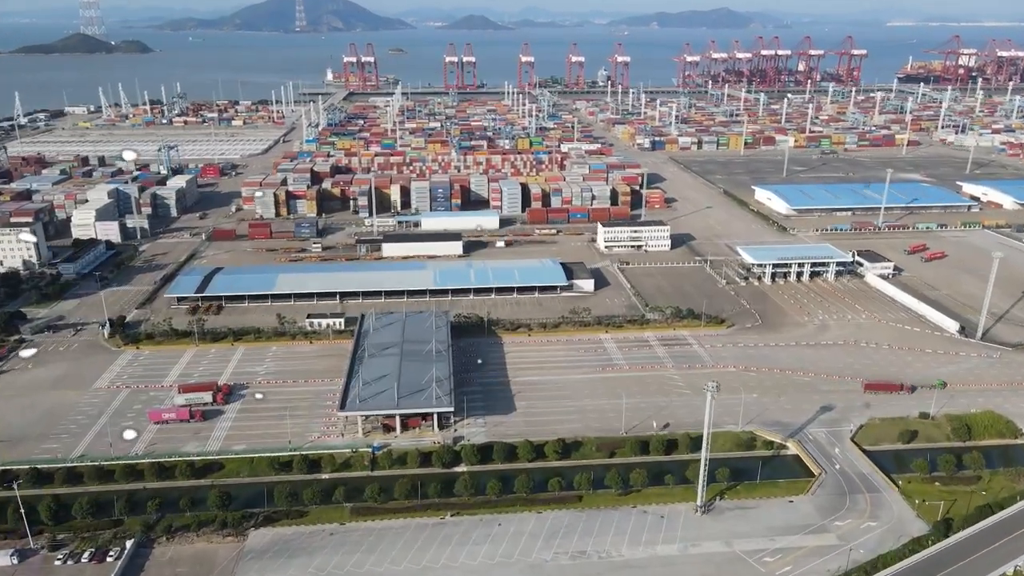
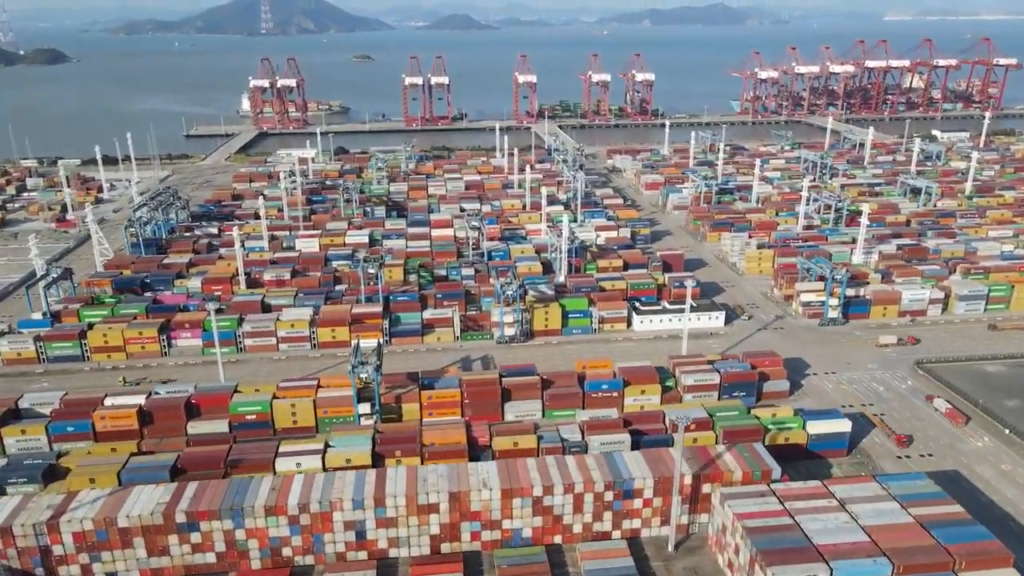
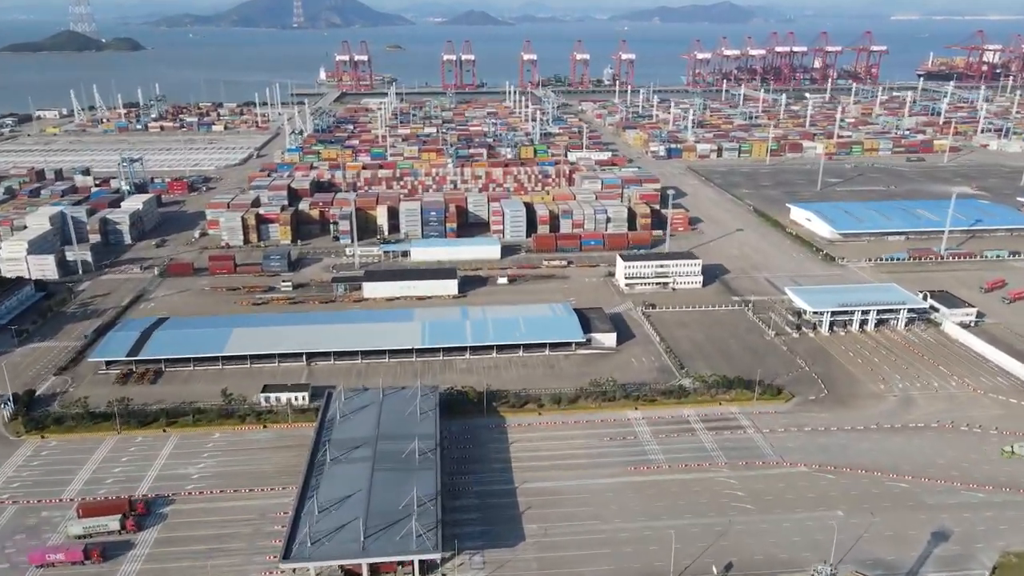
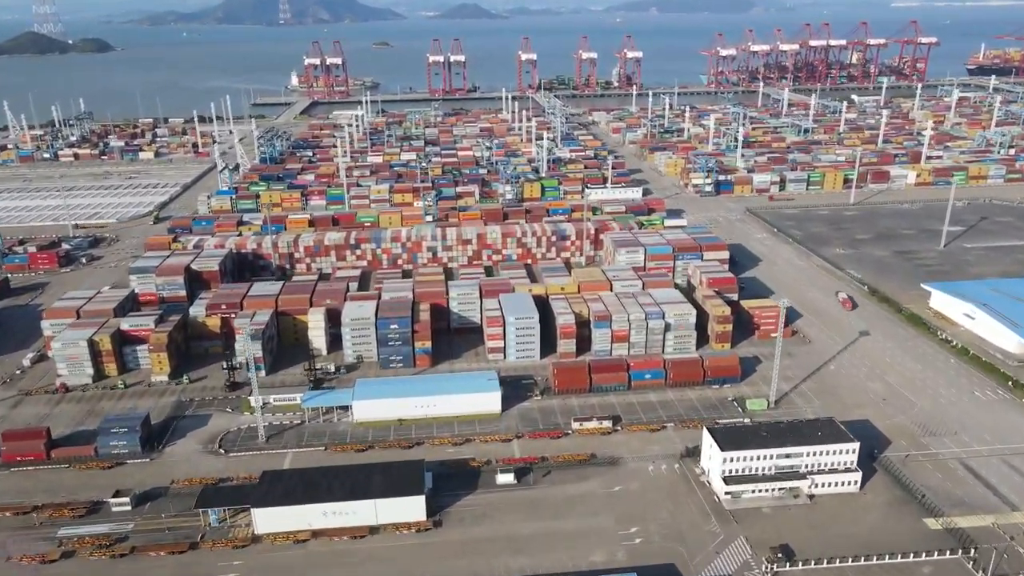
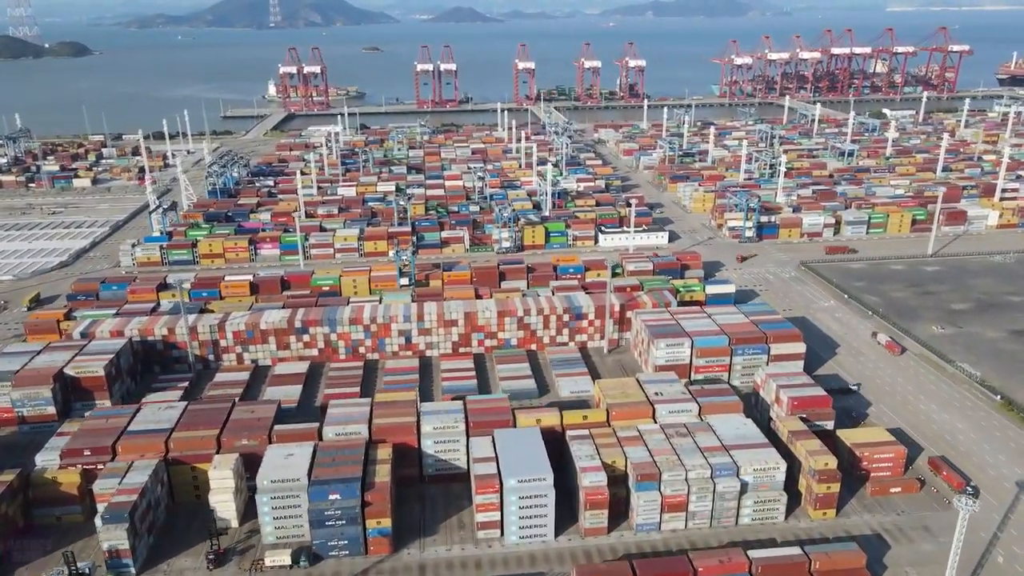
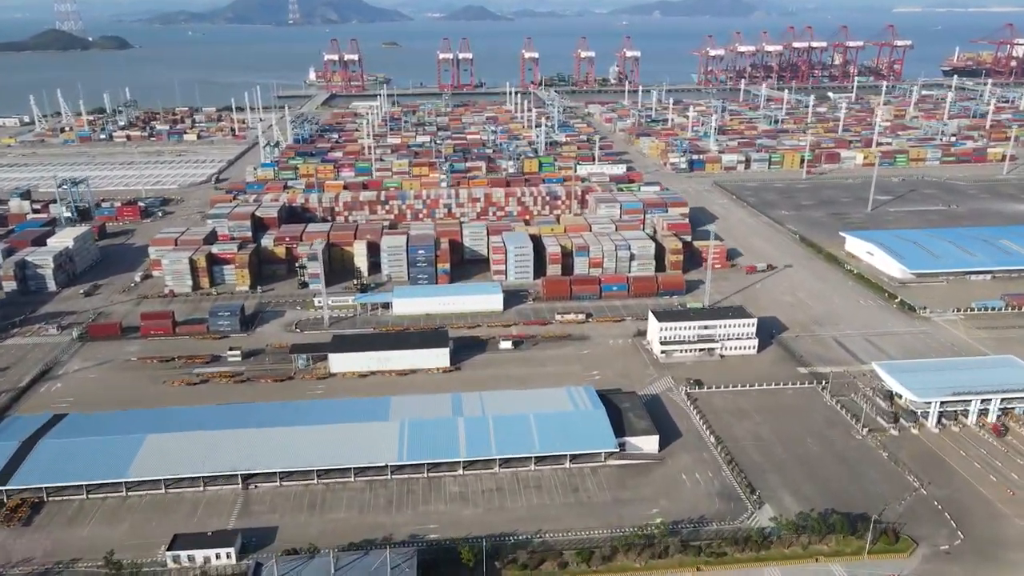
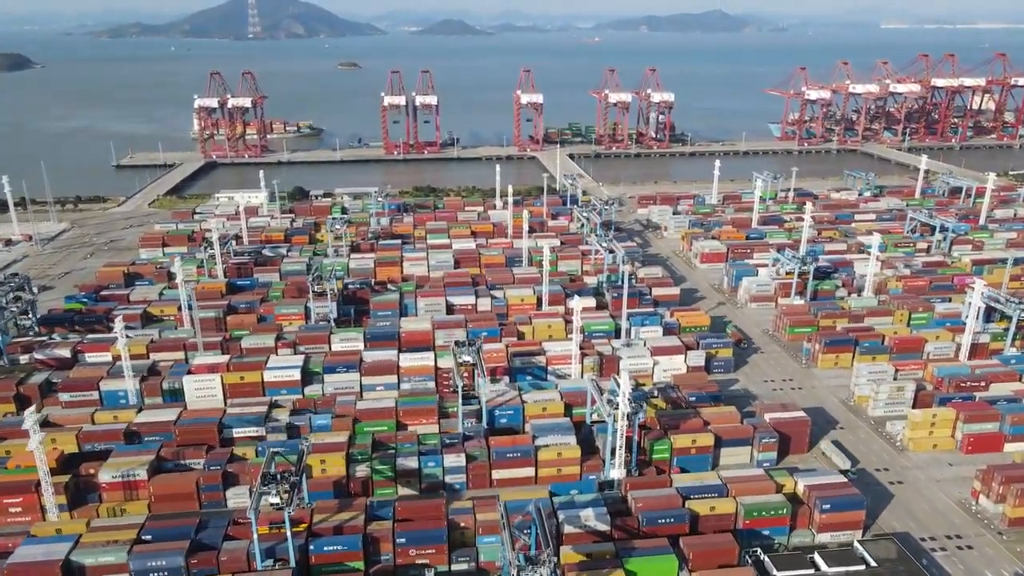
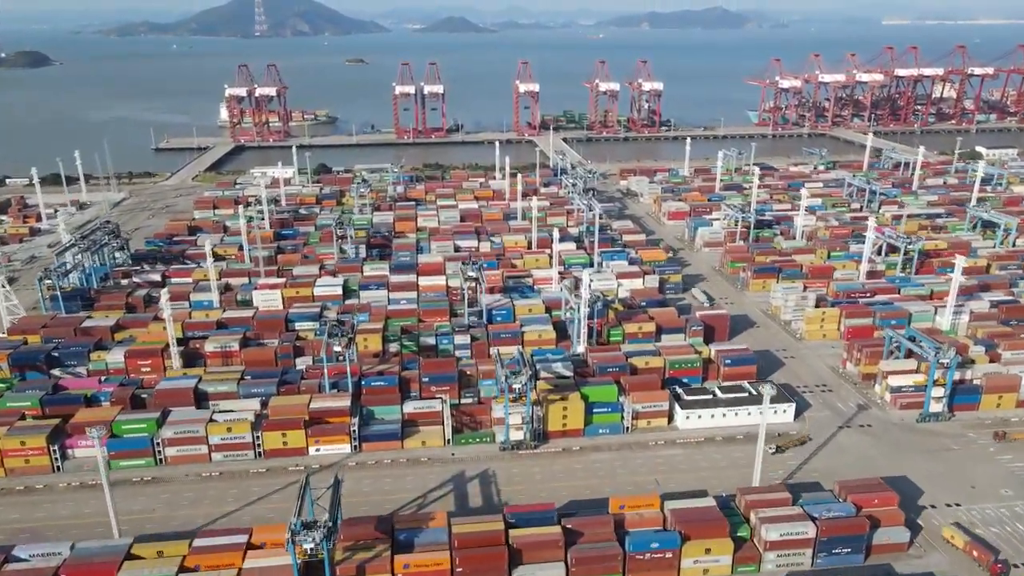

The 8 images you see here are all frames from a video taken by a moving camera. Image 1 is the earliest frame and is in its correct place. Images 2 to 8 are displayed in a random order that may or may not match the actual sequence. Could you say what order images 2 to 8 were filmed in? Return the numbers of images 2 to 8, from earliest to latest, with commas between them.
3, 6, 4, 5, 2, 8, 7
